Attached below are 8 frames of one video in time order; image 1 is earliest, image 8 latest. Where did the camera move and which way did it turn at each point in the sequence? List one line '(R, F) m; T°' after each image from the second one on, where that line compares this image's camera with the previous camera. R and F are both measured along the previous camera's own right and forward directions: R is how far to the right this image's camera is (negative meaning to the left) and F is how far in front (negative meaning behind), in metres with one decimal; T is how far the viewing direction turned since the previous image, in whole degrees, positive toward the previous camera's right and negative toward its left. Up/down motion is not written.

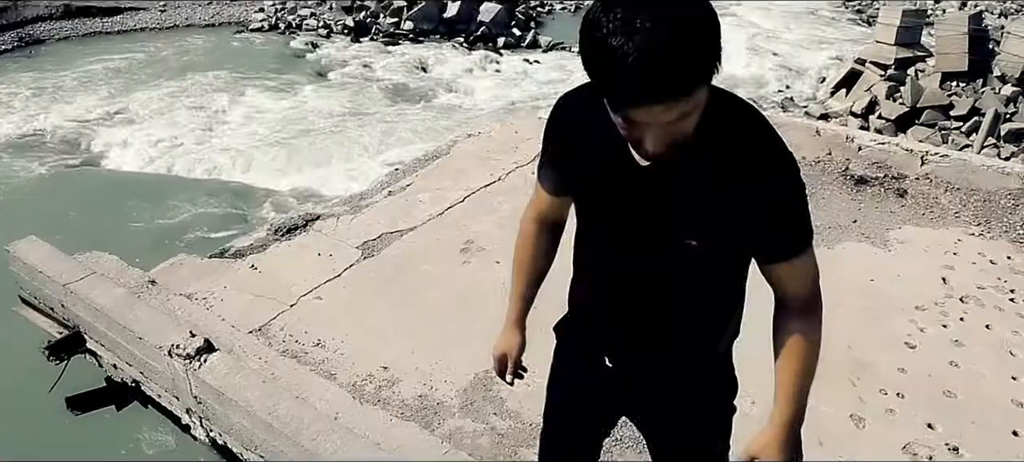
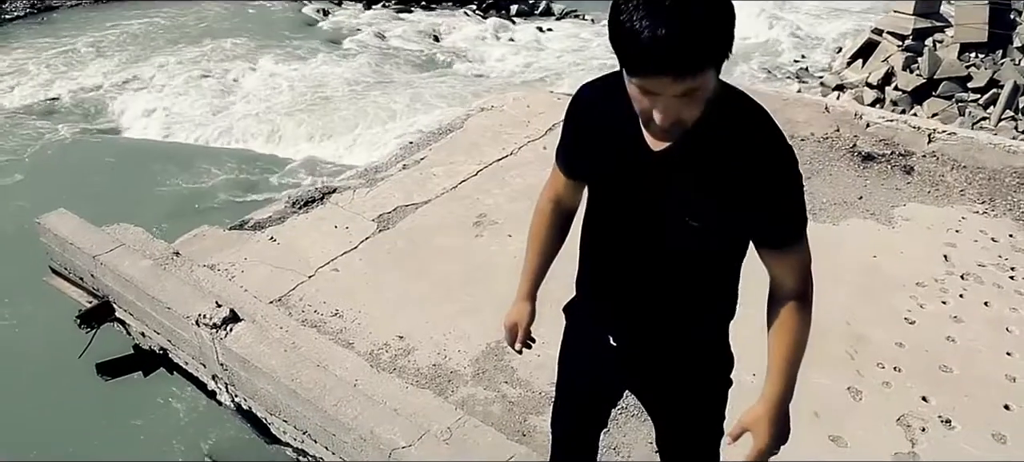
(0.0, -0.1) m; -1°
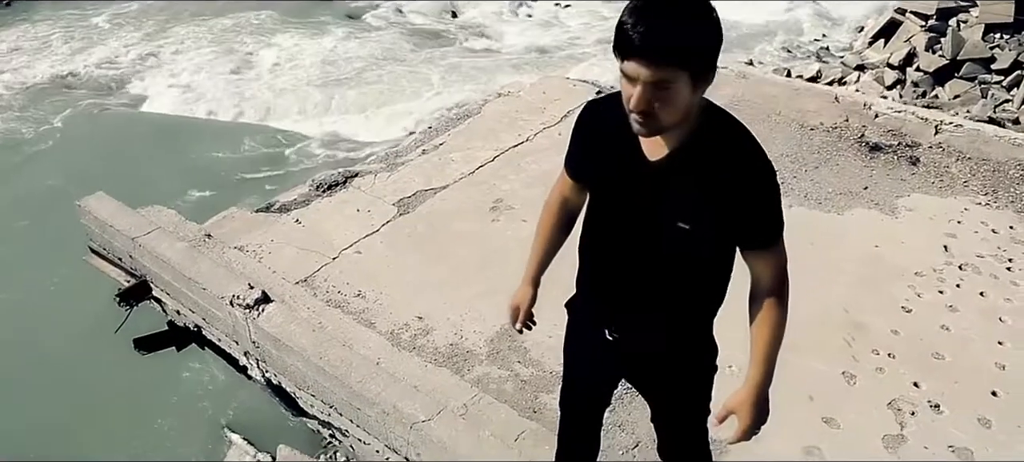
(0.0, -0.2) m; -1°
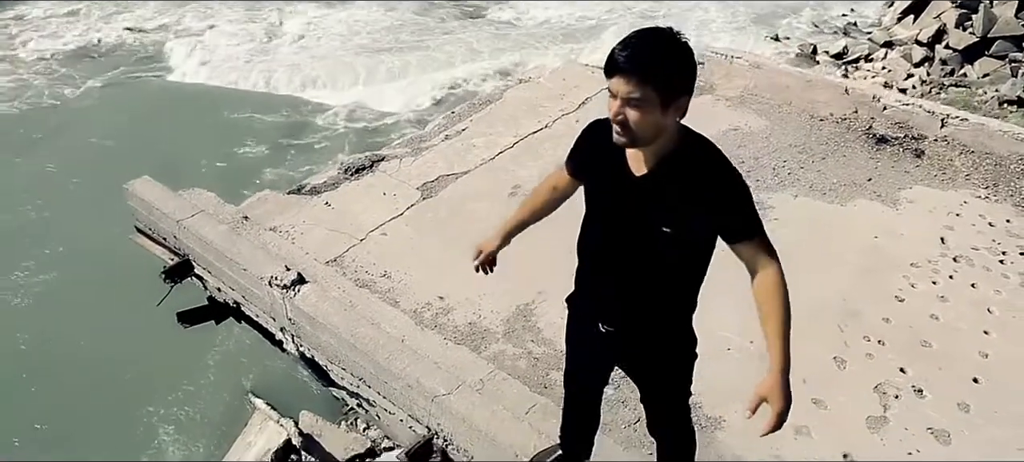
(0.0, -0.3) m; -1°
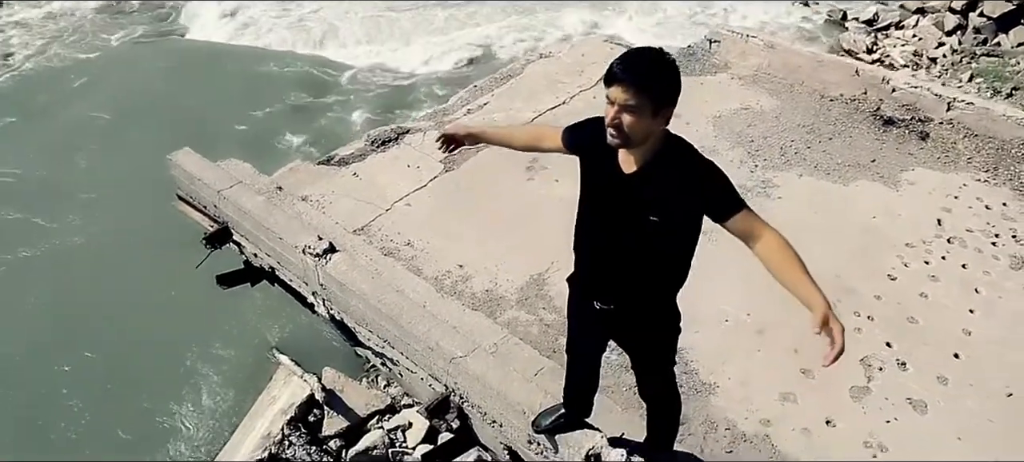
(0.0, -0.3) m; -2°
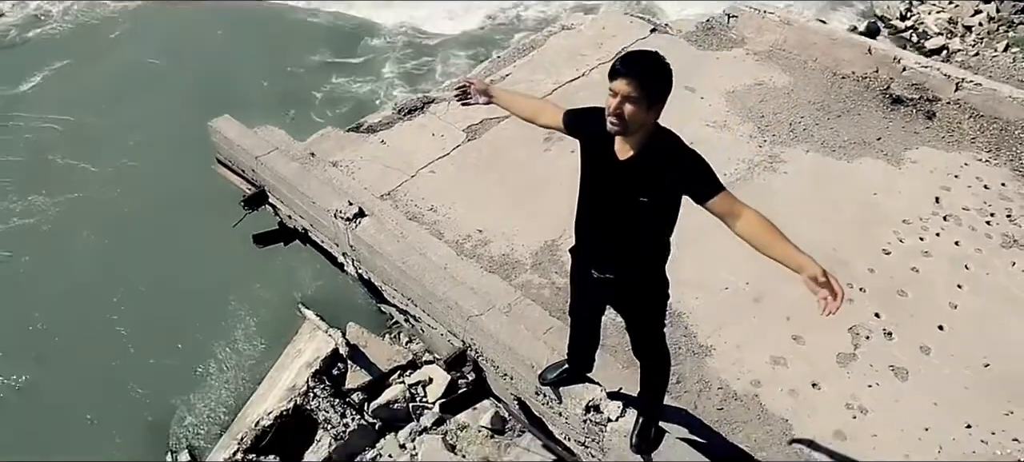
(0.0, -0.4) m; -2°
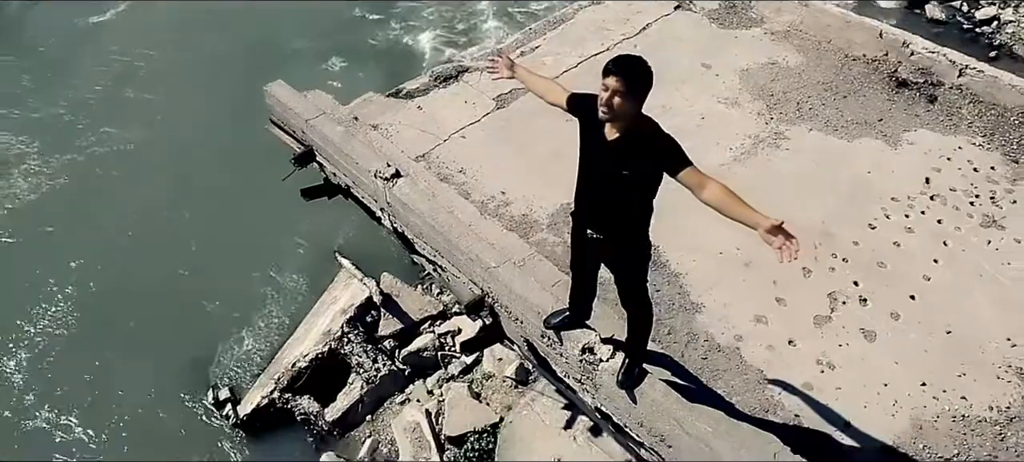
(+0.1, -0.6) m; -2°
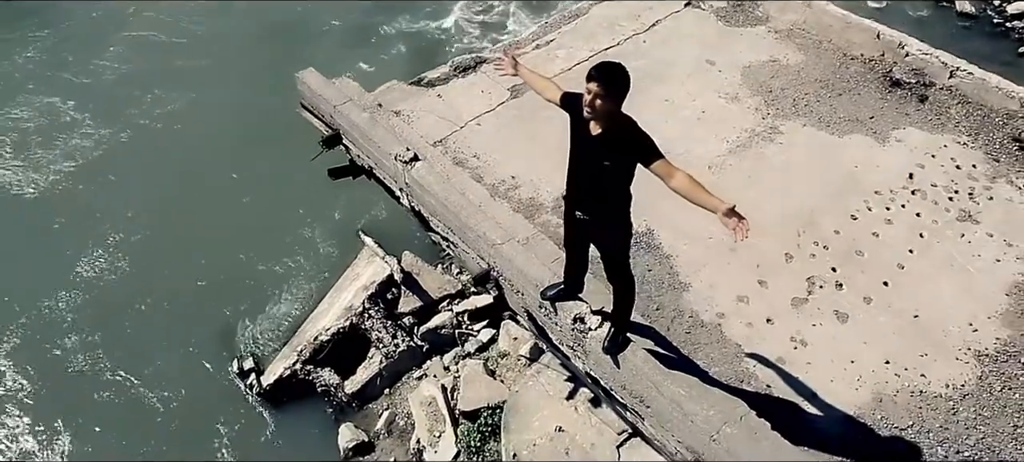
(+0.1, -0.5) m; -2°
